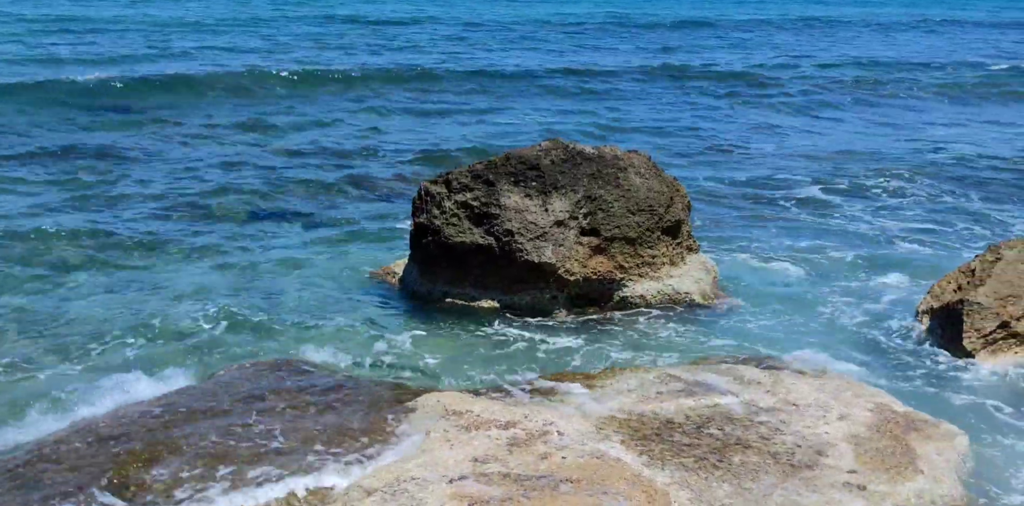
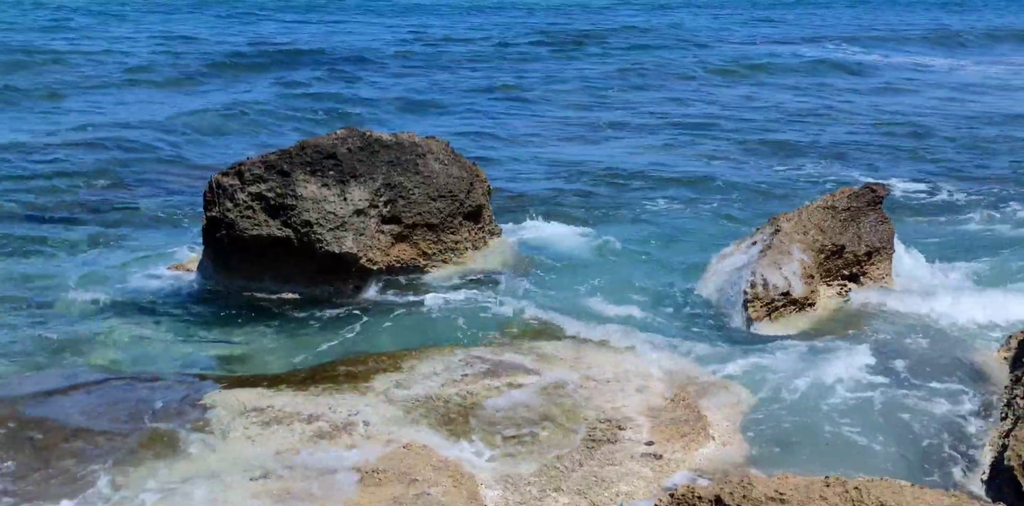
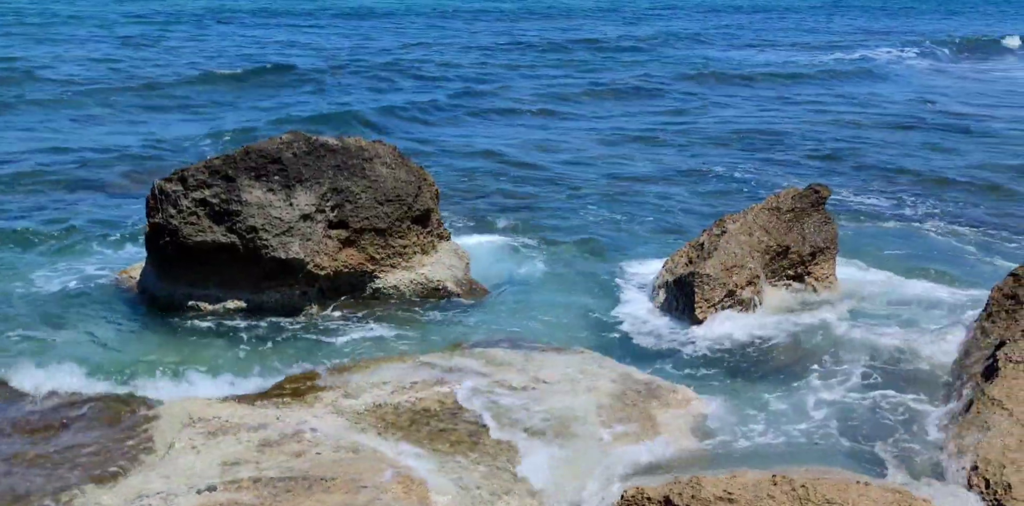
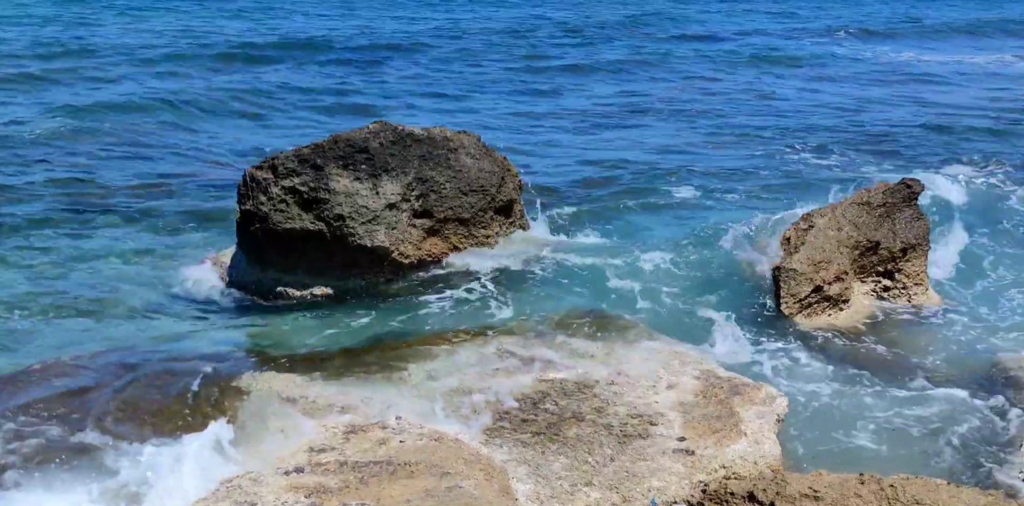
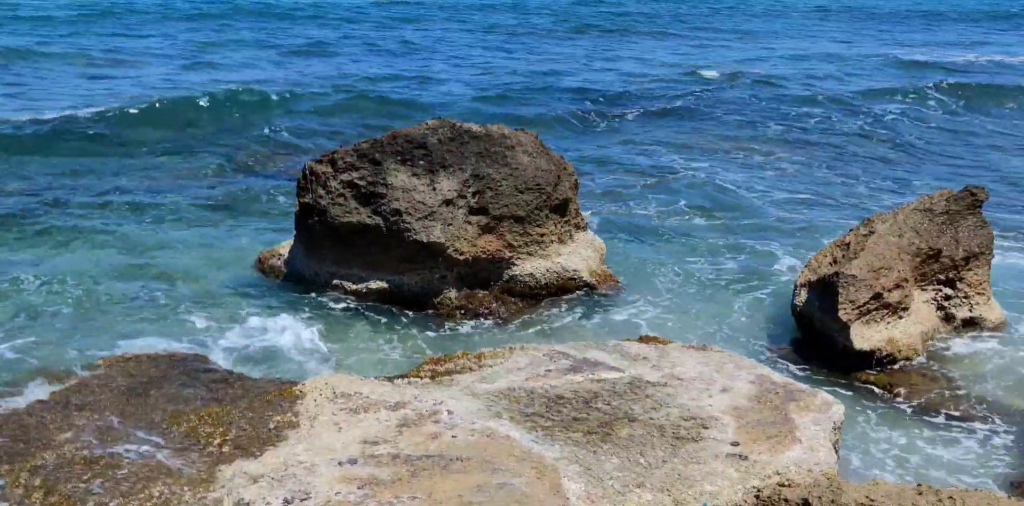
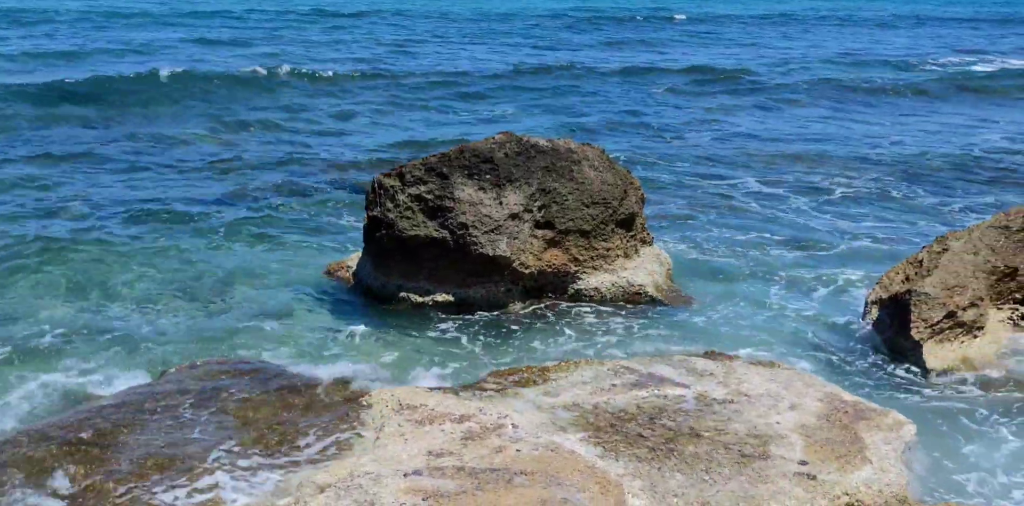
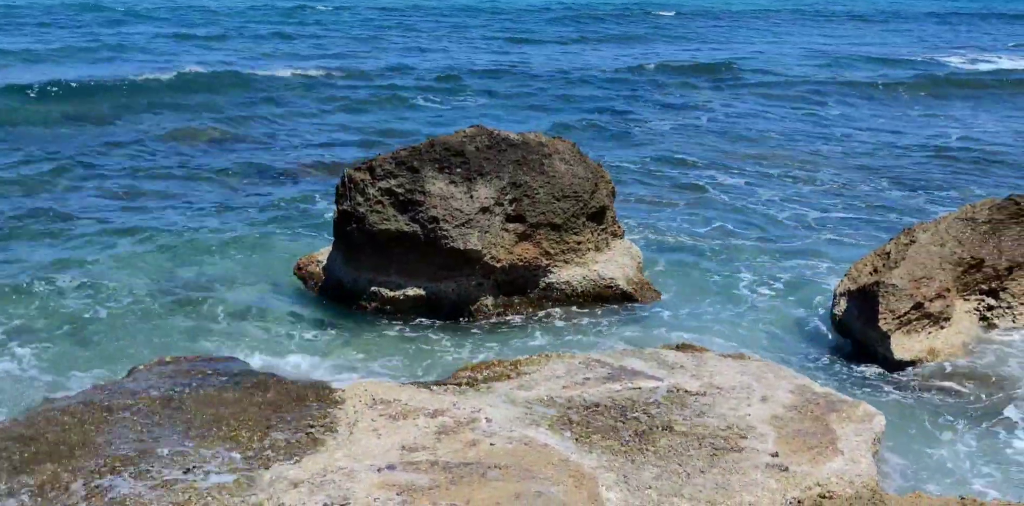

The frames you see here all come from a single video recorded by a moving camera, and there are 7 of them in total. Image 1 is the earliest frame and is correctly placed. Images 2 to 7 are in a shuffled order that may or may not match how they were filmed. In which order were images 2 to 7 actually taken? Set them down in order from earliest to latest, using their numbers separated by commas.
6, 7, 5, 4, 2, 3
